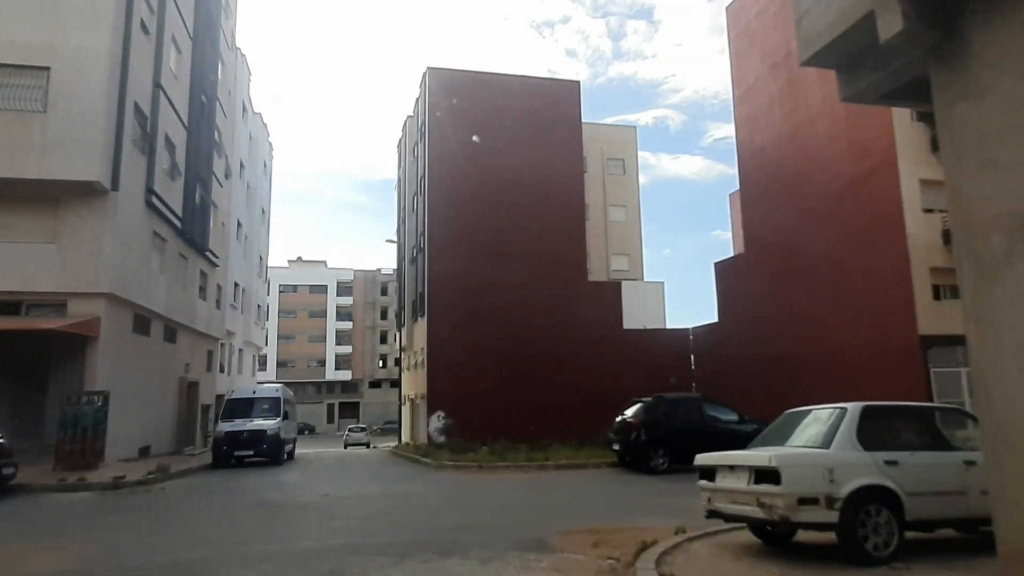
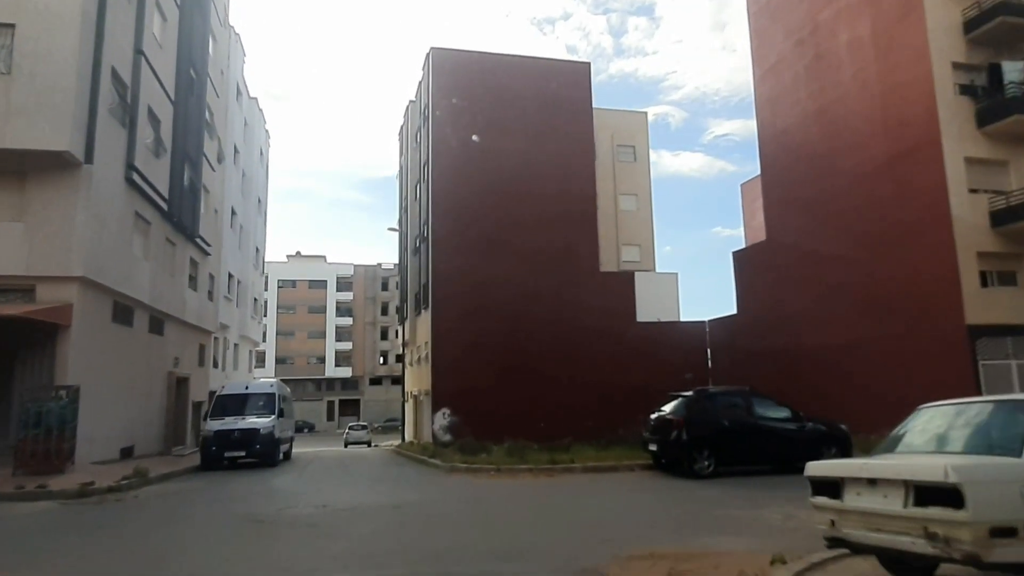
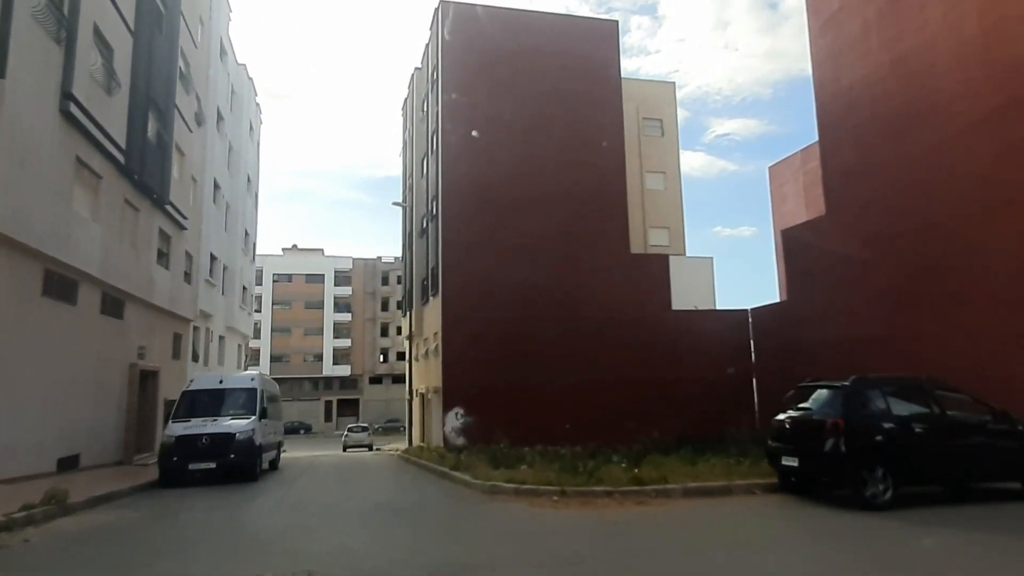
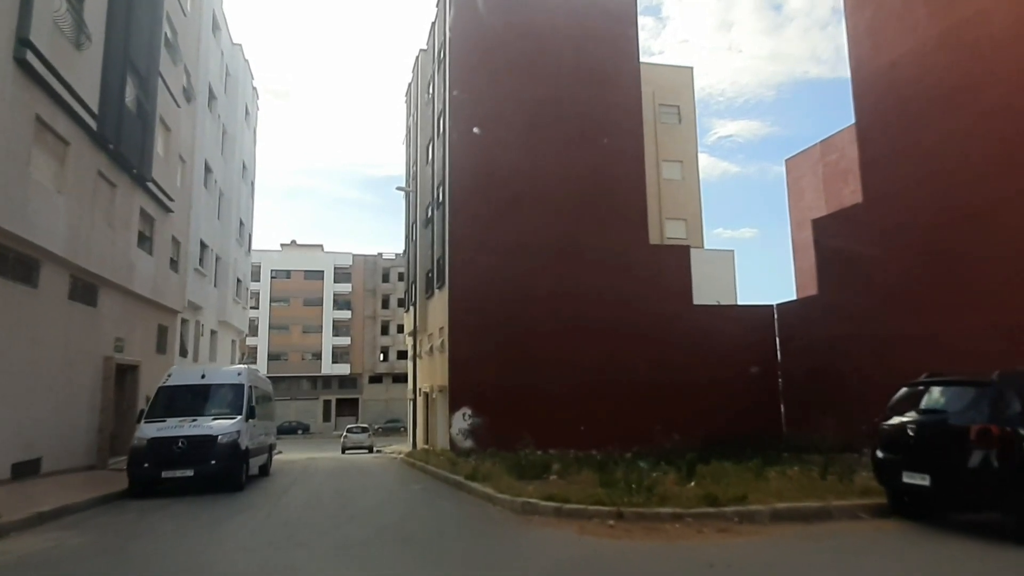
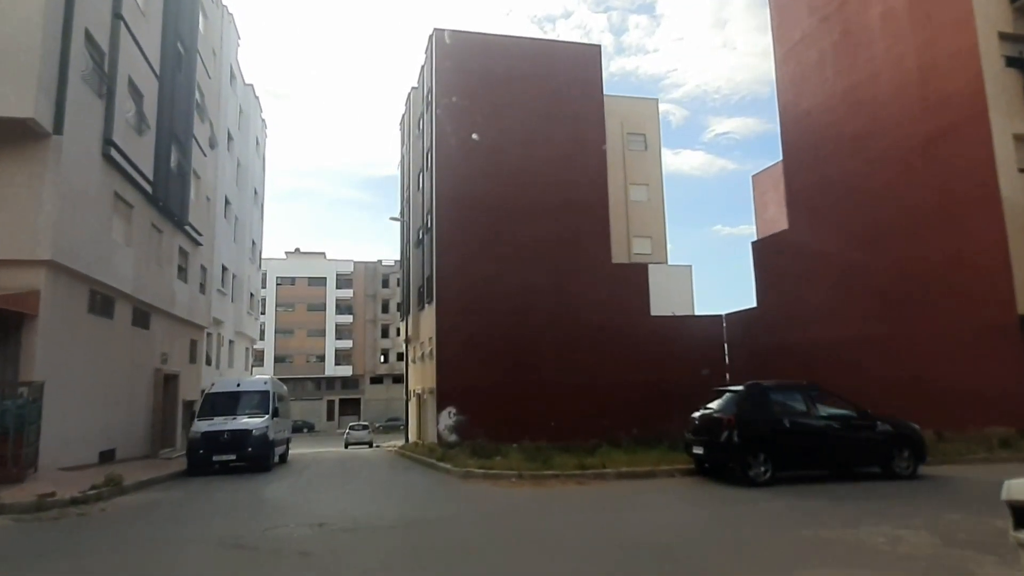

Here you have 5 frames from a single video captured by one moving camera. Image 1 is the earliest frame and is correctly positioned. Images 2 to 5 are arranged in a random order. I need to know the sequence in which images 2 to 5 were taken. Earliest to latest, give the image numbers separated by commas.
2, 5, 3, 4
